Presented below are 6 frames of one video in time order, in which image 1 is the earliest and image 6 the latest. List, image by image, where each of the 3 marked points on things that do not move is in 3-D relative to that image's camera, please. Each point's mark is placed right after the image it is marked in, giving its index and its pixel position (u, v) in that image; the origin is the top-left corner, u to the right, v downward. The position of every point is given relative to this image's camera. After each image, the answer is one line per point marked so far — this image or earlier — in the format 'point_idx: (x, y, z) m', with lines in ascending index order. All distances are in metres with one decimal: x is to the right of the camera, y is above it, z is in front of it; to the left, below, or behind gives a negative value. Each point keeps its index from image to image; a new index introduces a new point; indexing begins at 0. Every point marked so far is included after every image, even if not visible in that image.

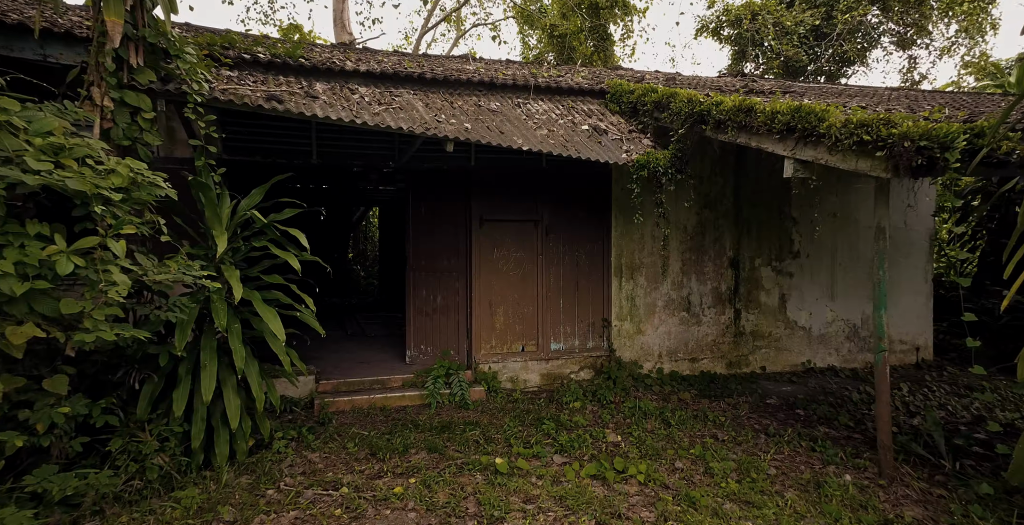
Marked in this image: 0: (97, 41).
0: (-2.2, +1.1, +3.2) m
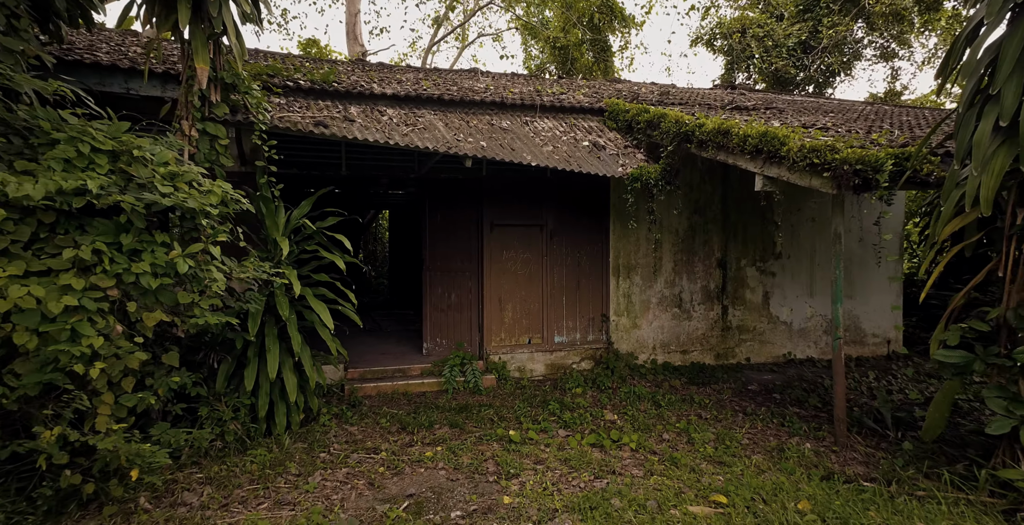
0: (-2.1, +1.1, +3.9) m
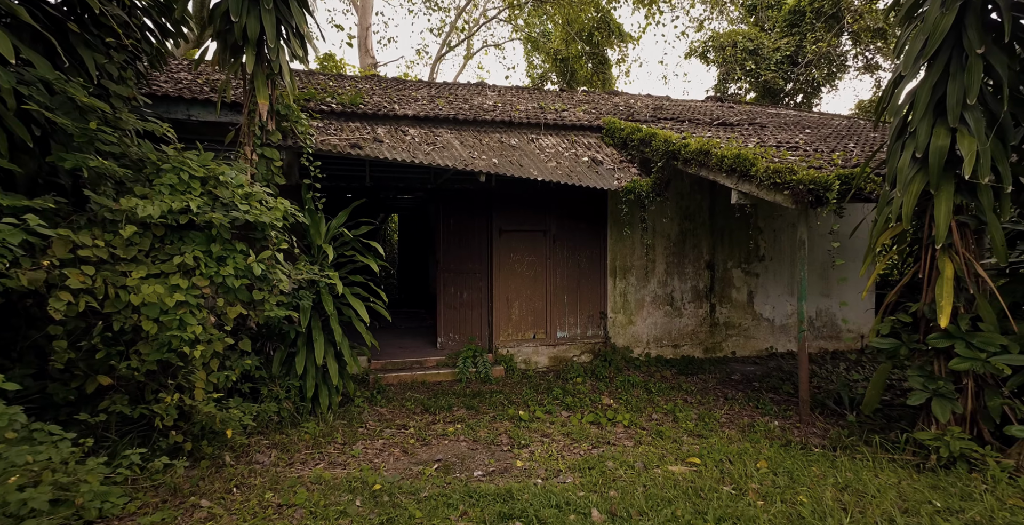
0: (-2.0, +1.1, +4.6) m
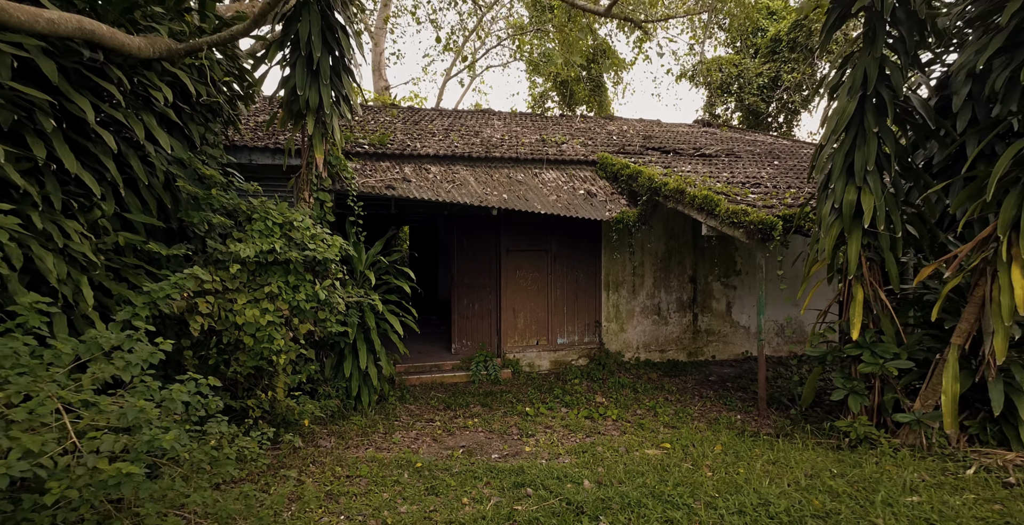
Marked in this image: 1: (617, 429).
0: (-1.9, +0.9, +5.7) m
1: (+1.0, -1.6, +5.9) m
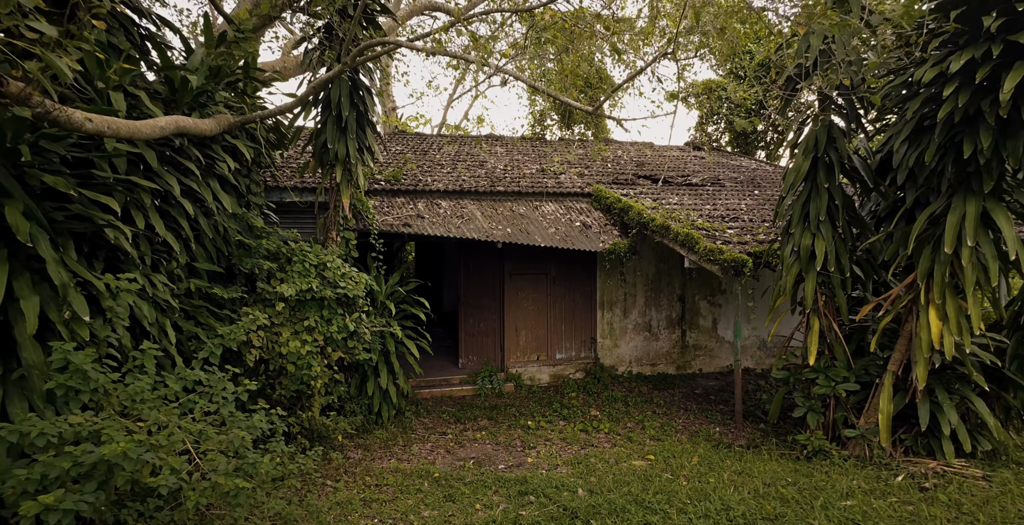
0: (-1.9, +0.6, +6.5) m
1: (+1.1, -1.9, +6.6) m
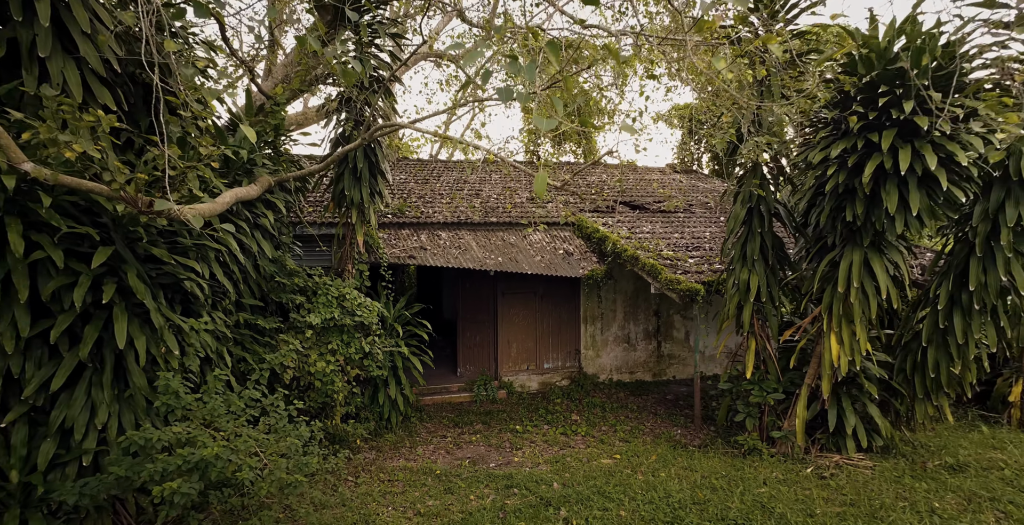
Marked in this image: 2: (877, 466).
0: (-2.0, +0.2, +7.6) m
1: (+0.9, -2.3, +7.8) m
2: (+3.4, -1.9, +5.6) m
